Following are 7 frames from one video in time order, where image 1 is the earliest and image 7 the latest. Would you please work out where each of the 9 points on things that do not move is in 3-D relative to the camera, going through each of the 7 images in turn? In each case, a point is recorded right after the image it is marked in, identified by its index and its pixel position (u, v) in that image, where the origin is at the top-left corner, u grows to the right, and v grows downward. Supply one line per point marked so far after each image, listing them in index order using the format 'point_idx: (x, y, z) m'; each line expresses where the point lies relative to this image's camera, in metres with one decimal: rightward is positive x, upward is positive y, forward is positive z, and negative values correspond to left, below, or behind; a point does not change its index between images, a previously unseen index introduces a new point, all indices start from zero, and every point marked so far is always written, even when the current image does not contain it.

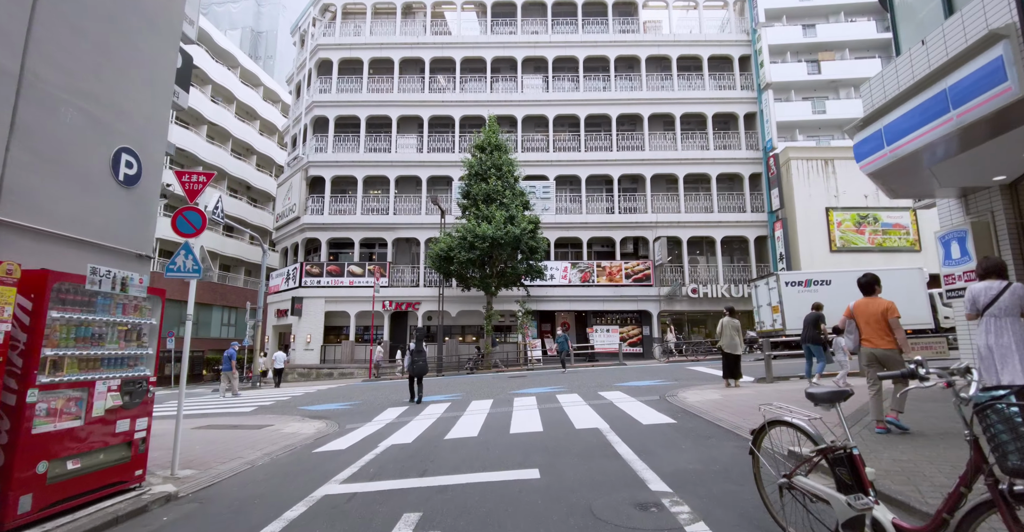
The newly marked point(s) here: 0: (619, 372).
0: (+3.6, -3.6, +15.7) m
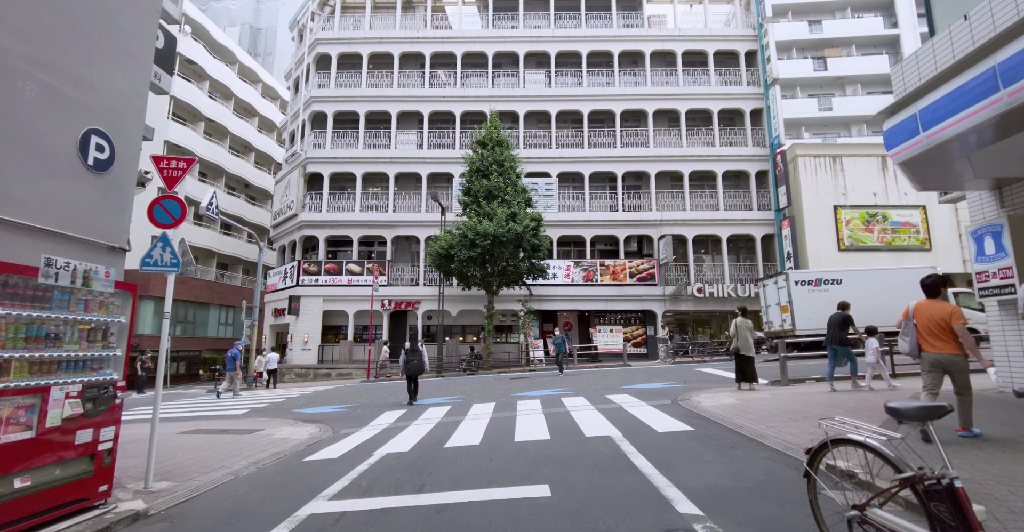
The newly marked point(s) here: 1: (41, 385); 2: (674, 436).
0: (+3.7, -3.6, +15.2) m
1: (-3.8, -1.0, +3.7) m
2: (+2.2, -2.3, +6.2) m
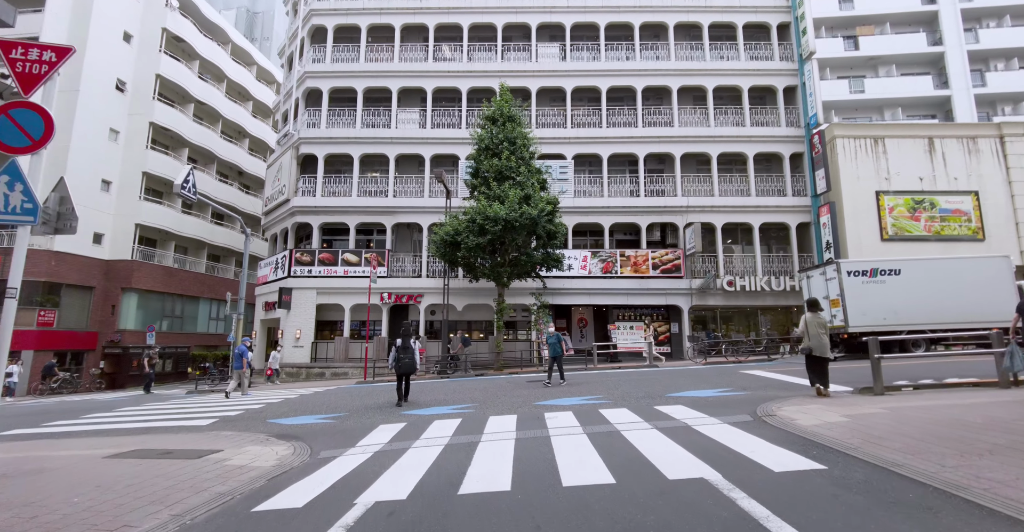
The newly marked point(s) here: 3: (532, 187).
0: (+4.2, -3.2, +13.1) m
1: (-3.3, -0.6, +1.7) m
2: (+2.6, -1.9, +4.1) m
3: (+0.8, +3.2, +18.9) m
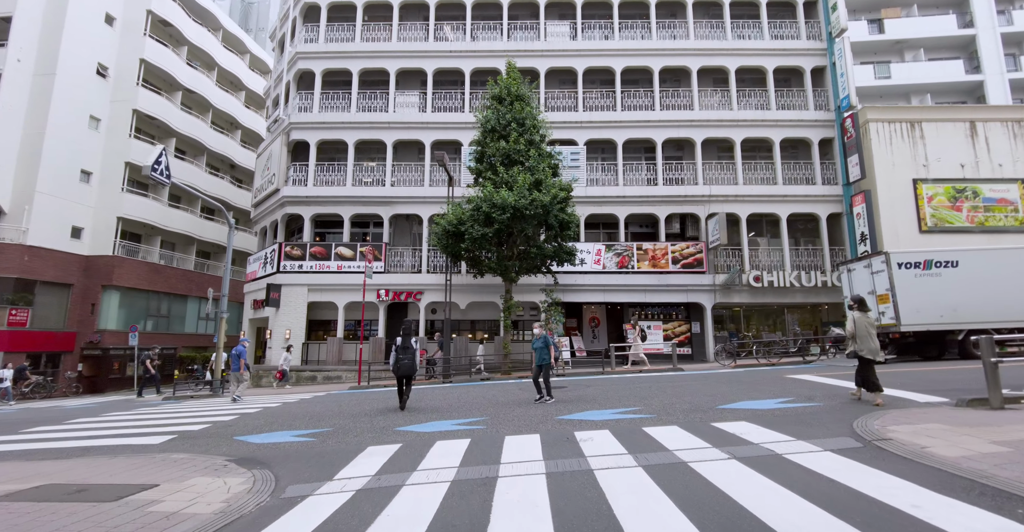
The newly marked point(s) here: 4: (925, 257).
0: (+4.5, -2.9, +11.3) m
1: (-3.0, -0.3, 0.0) m
2: (+2.9, -1.6, +2.4) m
3: (+1.1, +3.5, +17.2) m
4: (+12.6, +0.3, +14.3) m
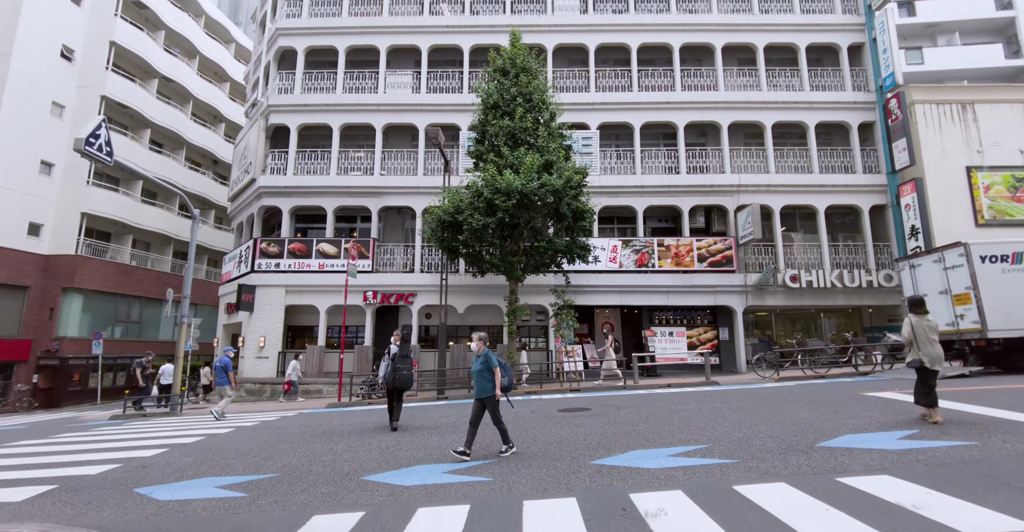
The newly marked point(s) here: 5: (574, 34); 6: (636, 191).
0: (+4.7, -2.7, +8.9) m
1: (-2.8, +0.1, -2.4) m
2: (+3.1, -1.3, +0.1) m
3: (+1.3, +3.6, +14.8) m
4: (+12.8, +0.4, +11.9) m
5: (+2.6, +9.9, +19.9) m
6: (+5.0, +3.0, +18.7) m
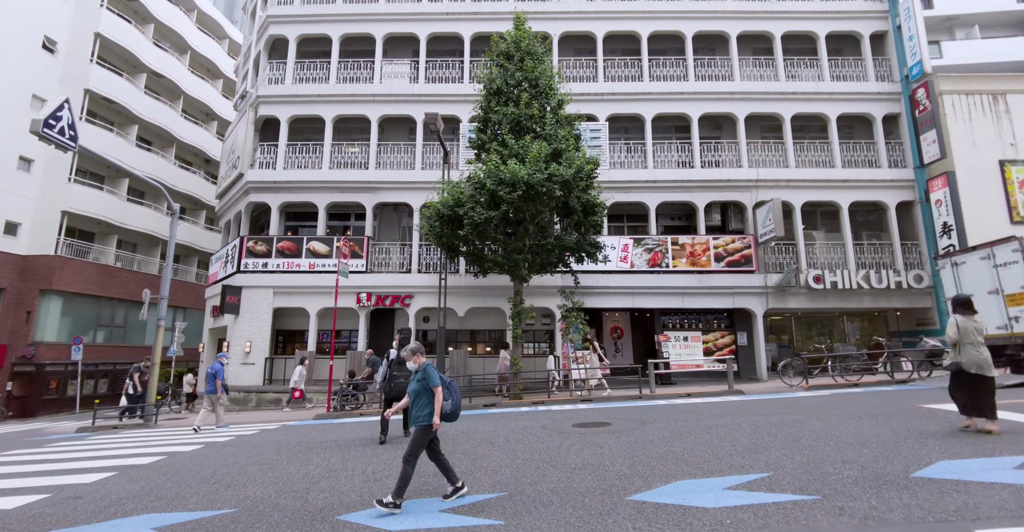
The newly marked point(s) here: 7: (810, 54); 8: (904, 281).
0: (+4.8, -2.6, +7.7) m
1: (-2.7, +0.3, -3.6) m
2: (+3.3, -1.1, -1.1) m
3: (+1.5, +3.6, +13.7) m
4: (+13.0, +0.5, +10.8) m
5: (+2.8, +9.9, +18.8) m
6: (+5.1, +3.0, +17.5) m
7: (+12.7, +9.0, +19.9) m
8: (+14.0, -0.5, +16.6) m
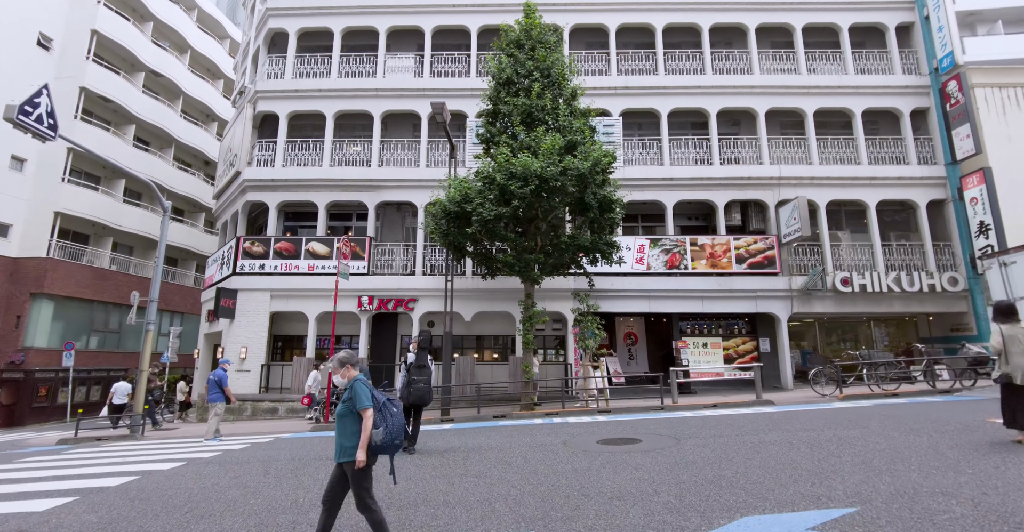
0: (+5.1, -2.5, +6.8) m
1: (-2.5, +0.5, -4.4) m
2: (+3.5, -0.9, -2.0) m
3: (+1.8, +3.6, +12.9) m
4: (+13.3, +0.5, +9.8) m
5: (+3.1, +9.8, +18.1) m
6: (+5.4, +2.9, +16.7) m
7: (+13.0, +8.9, +19.1) m
8: (+14.3, -0.6, +15.7) m
